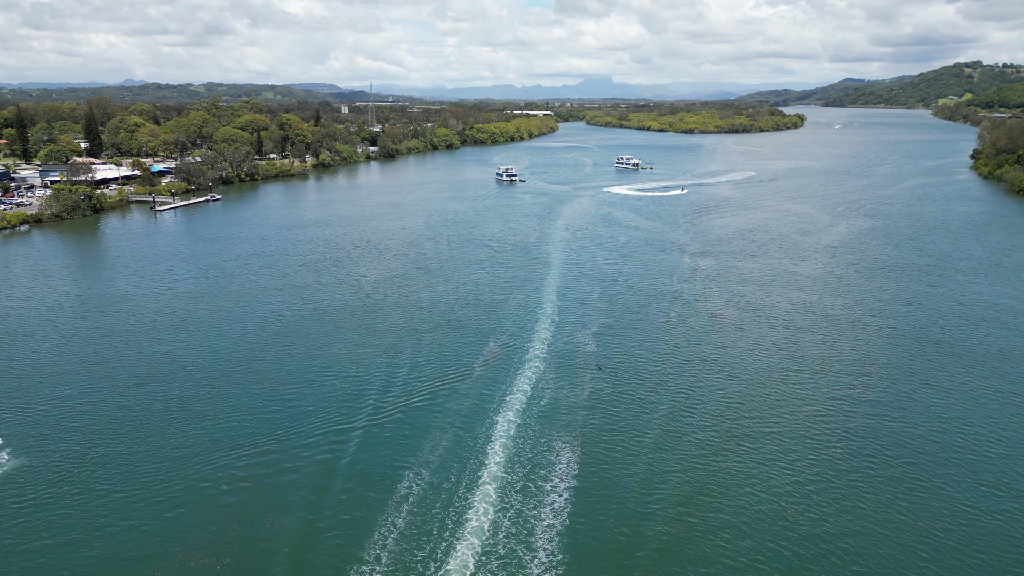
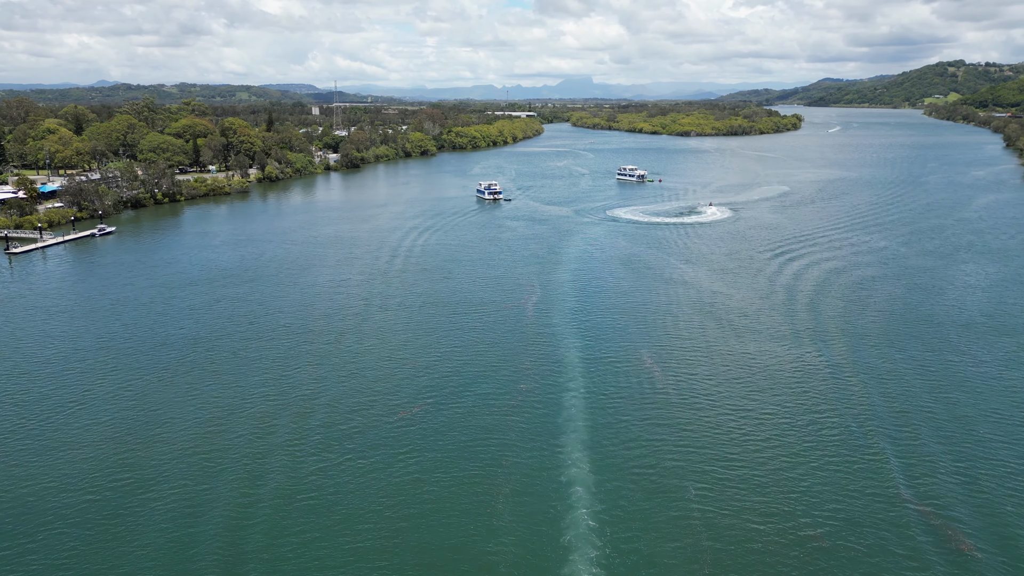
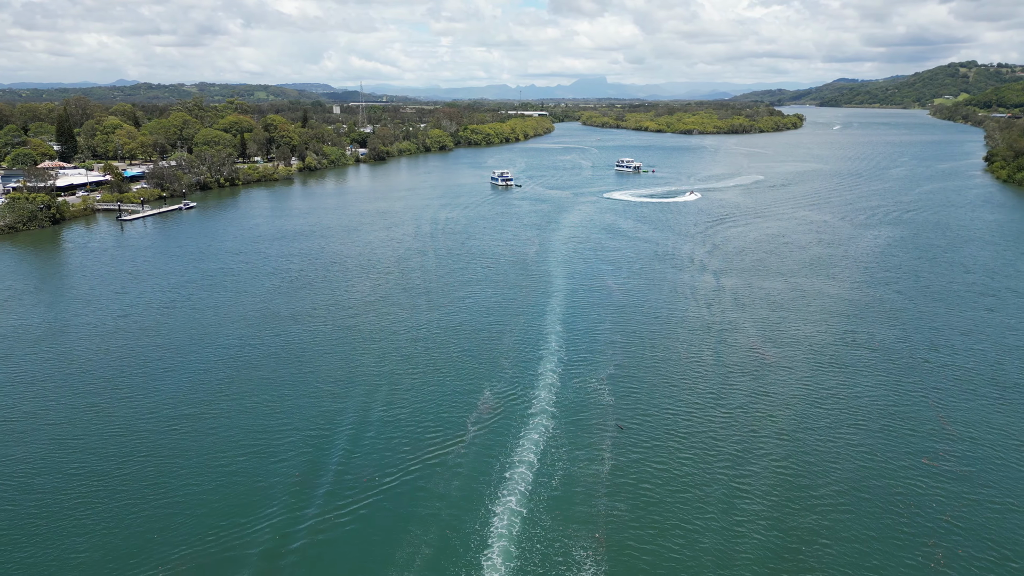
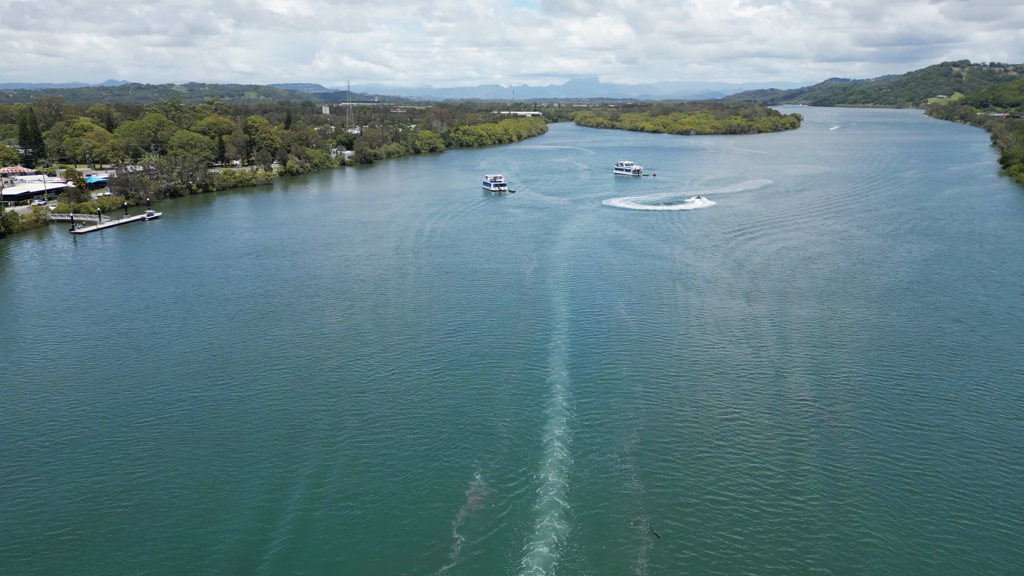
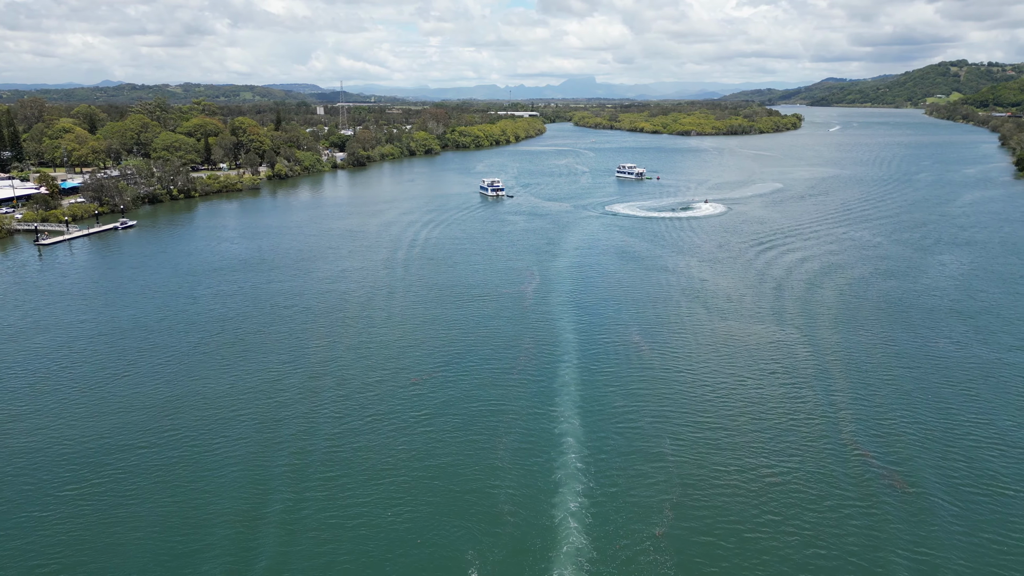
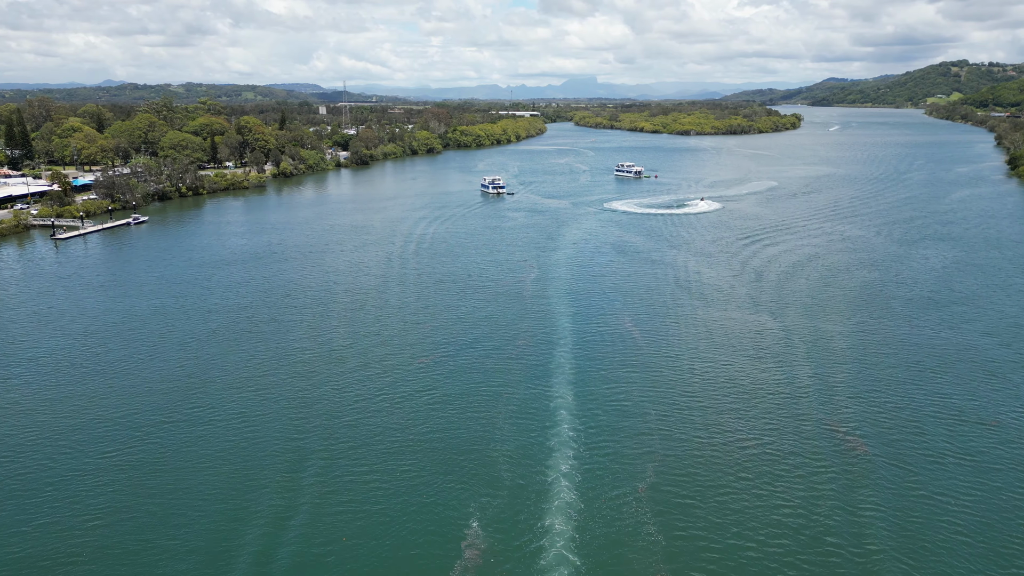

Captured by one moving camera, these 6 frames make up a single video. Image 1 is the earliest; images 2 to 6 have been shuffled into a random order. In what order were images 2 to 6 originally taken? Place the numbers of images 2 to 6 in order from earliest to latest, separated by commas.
3, 4, 6, 5, 2
